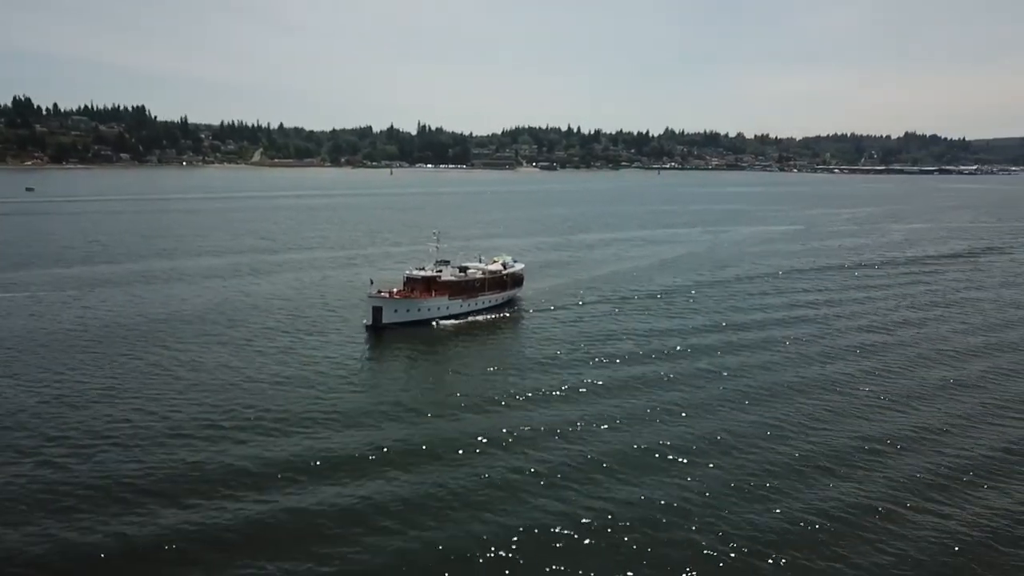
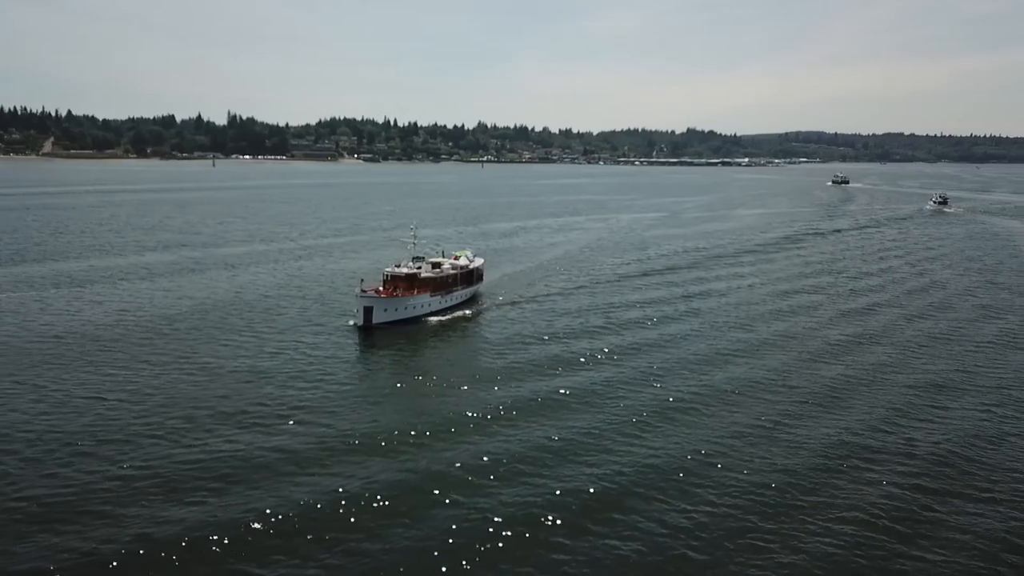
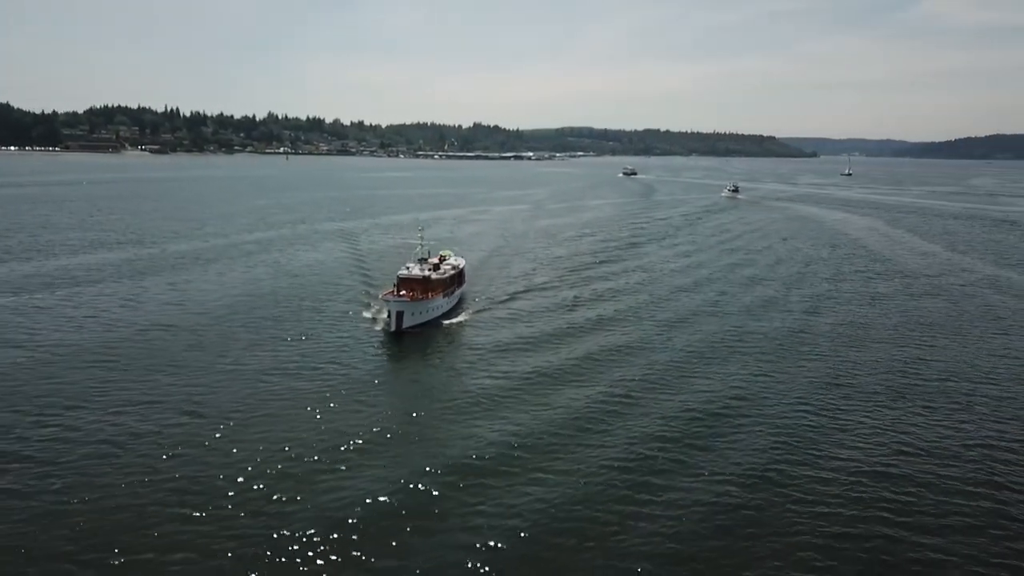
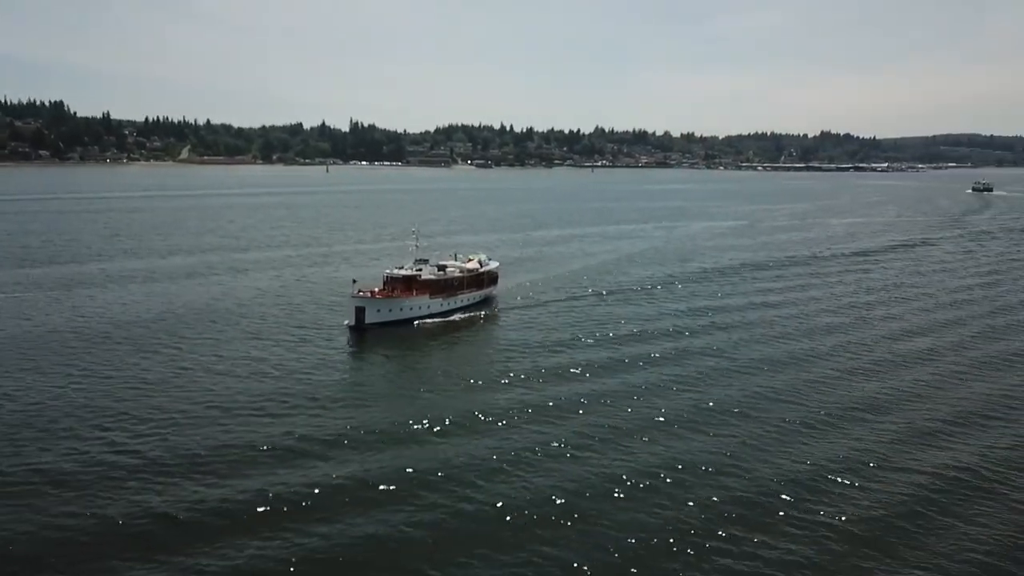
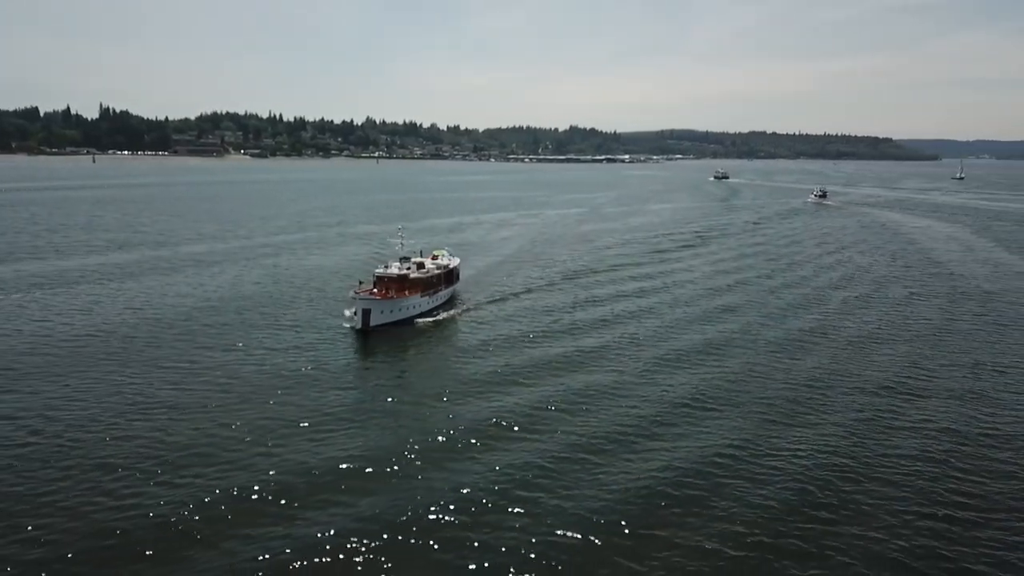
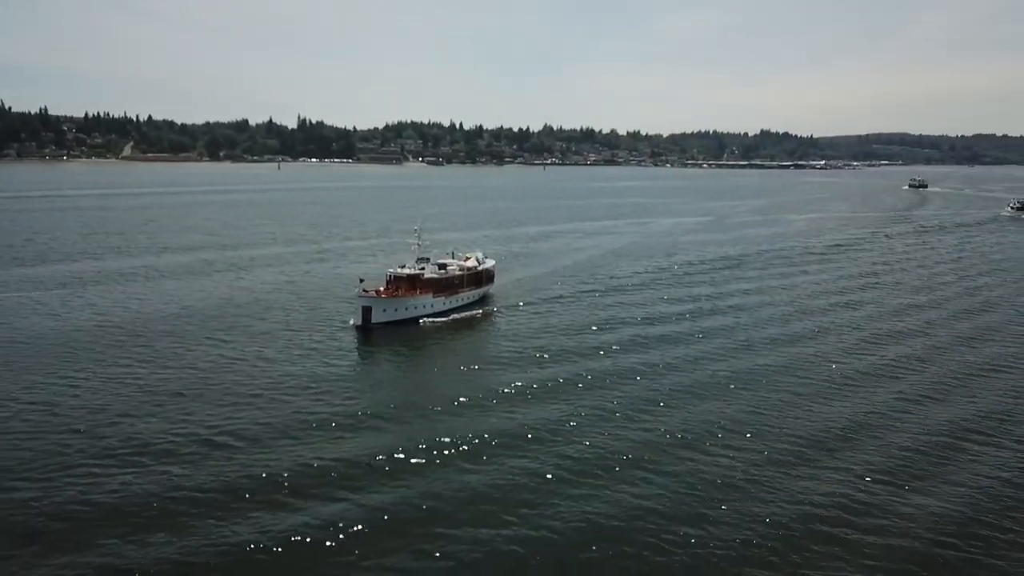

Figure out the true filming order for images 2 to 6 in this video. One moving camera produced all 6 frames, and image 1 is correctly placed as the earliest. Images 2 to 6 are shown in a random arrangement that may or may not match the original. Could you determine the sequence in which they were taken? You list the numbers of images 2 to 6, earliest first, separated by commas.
4, 6, 2, 5, 3
